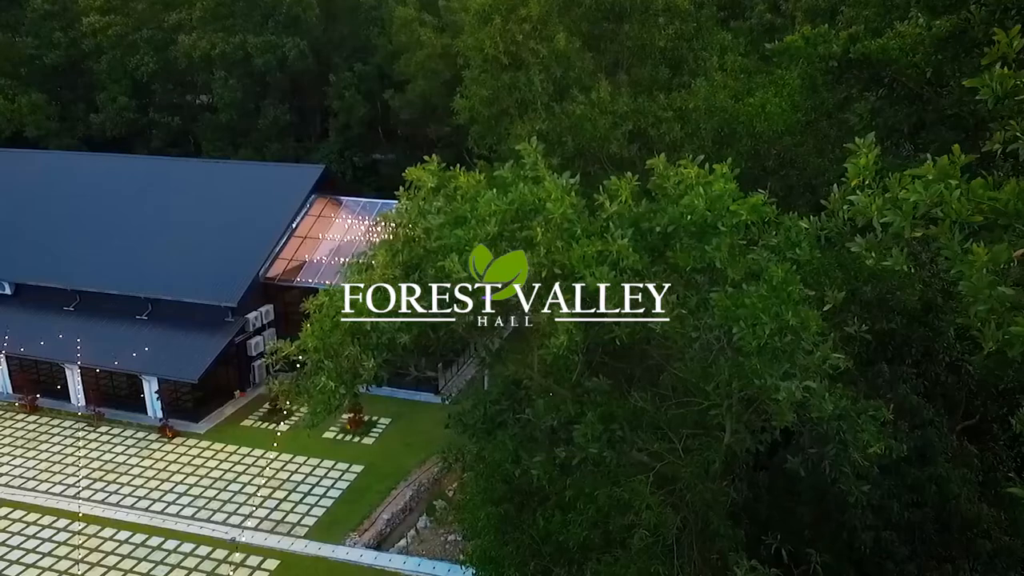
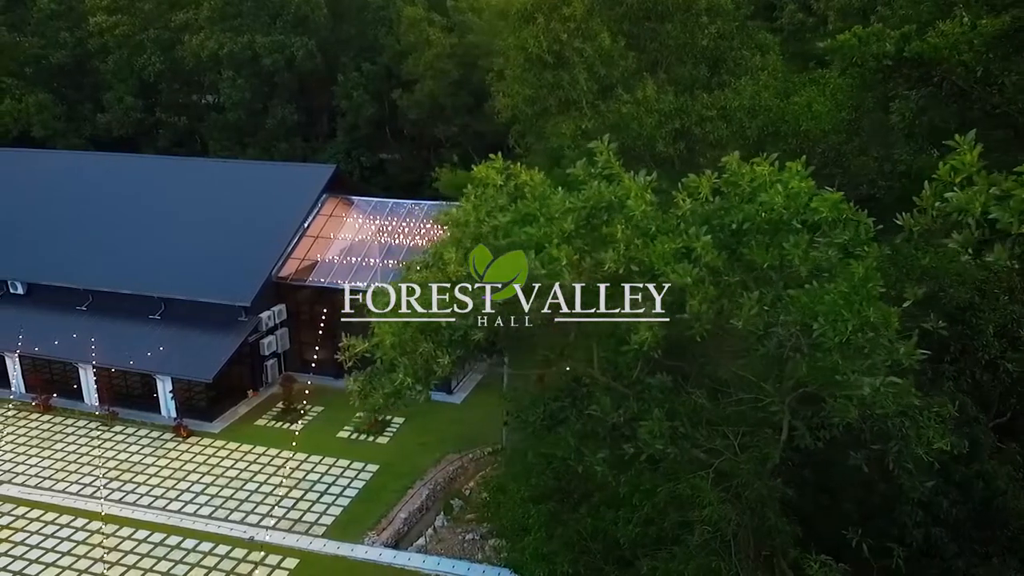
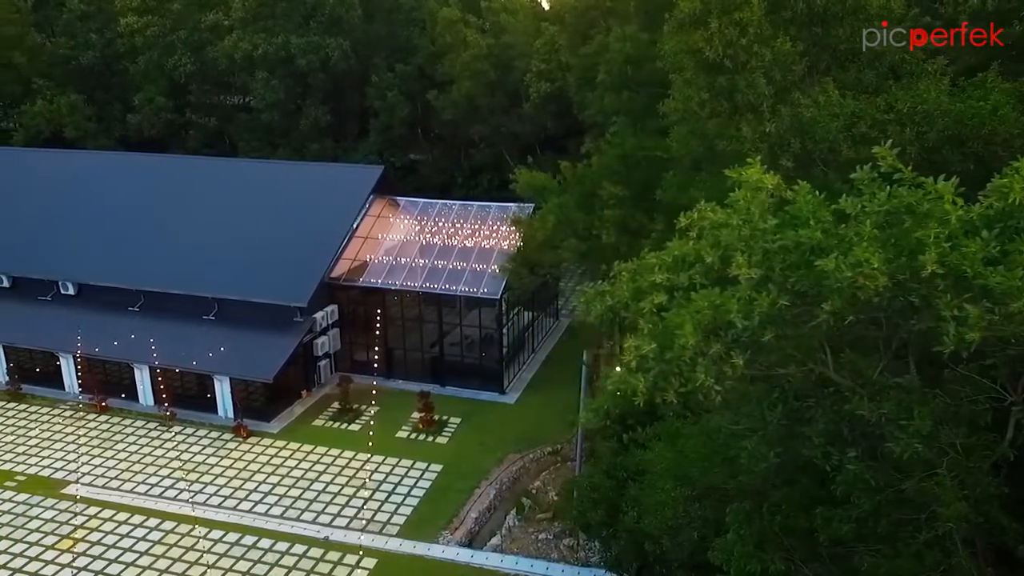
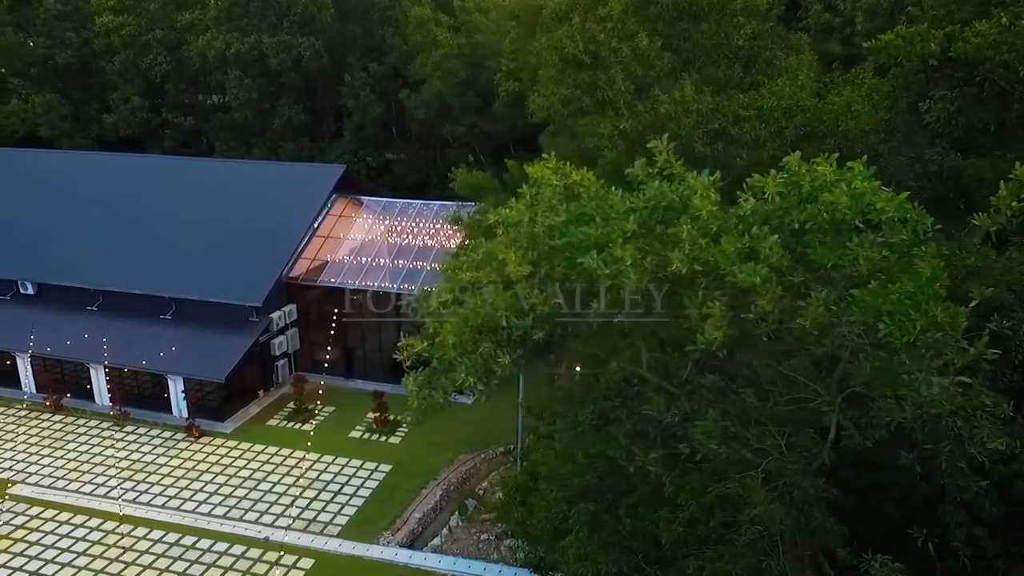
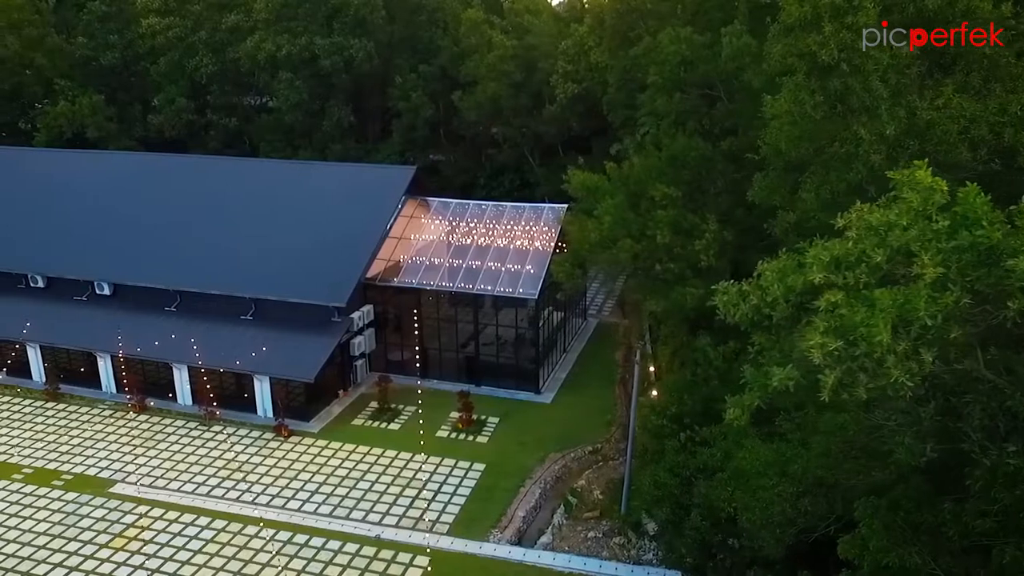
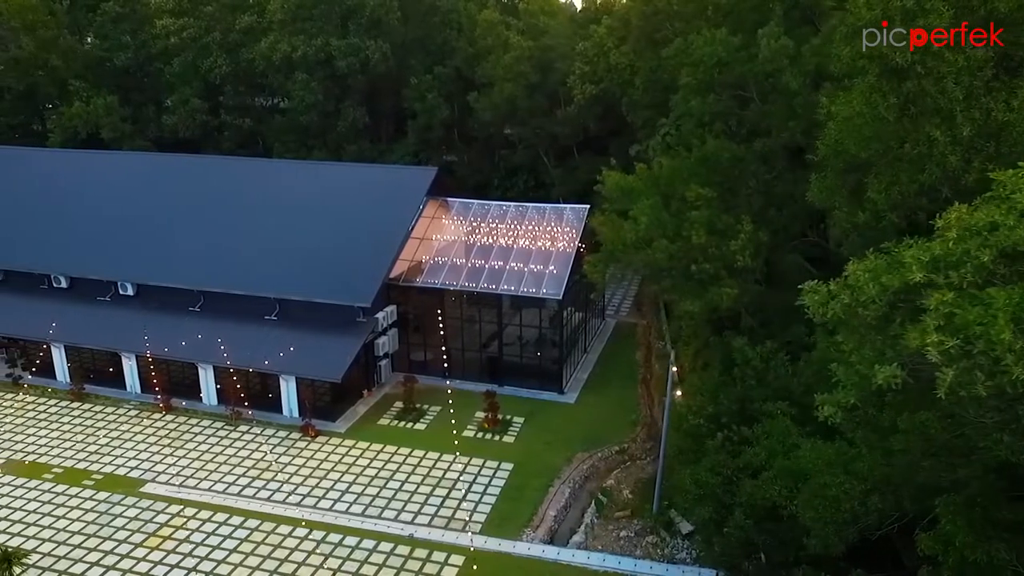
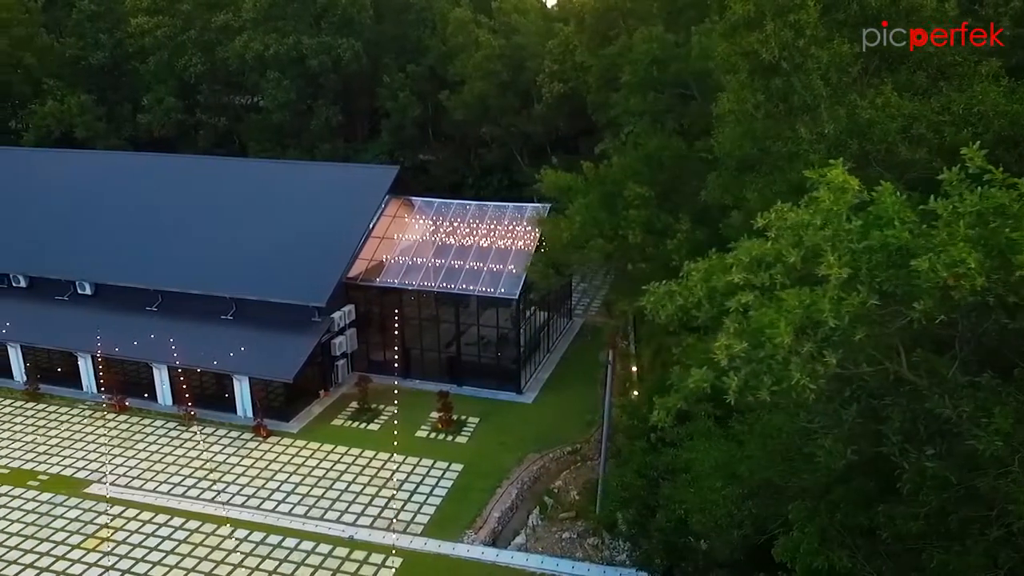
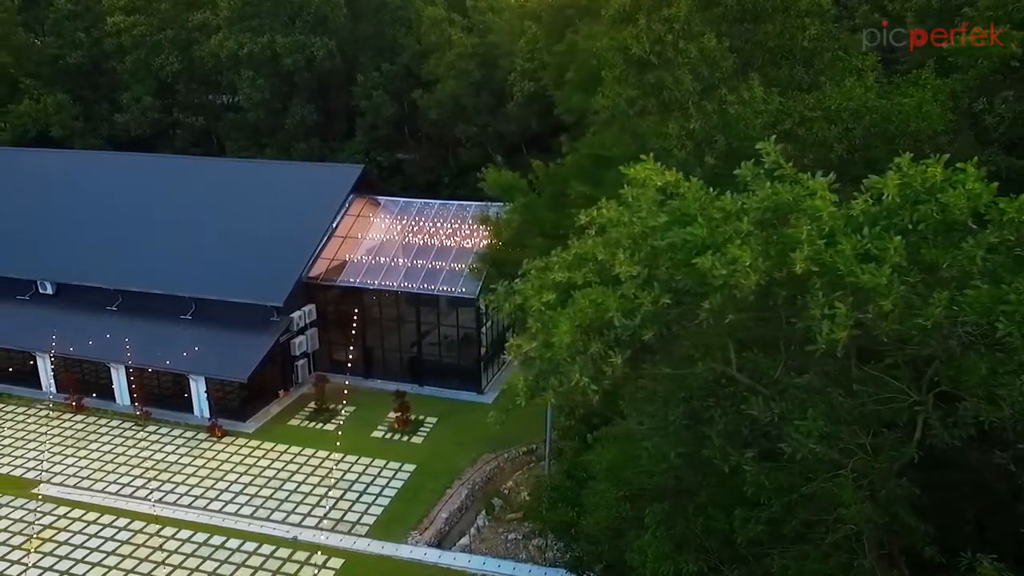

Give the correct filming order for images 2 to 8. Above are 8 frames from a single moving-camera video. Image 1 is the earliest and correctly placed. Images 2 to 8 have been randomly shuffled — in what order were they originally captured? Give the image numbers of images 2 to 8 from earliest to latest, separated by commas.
2, 4, 8, 3, 7, 5, 6
